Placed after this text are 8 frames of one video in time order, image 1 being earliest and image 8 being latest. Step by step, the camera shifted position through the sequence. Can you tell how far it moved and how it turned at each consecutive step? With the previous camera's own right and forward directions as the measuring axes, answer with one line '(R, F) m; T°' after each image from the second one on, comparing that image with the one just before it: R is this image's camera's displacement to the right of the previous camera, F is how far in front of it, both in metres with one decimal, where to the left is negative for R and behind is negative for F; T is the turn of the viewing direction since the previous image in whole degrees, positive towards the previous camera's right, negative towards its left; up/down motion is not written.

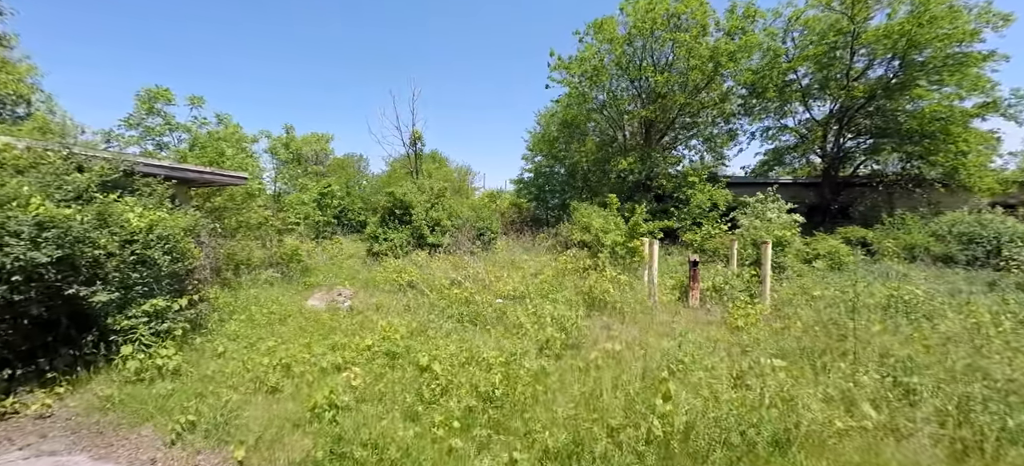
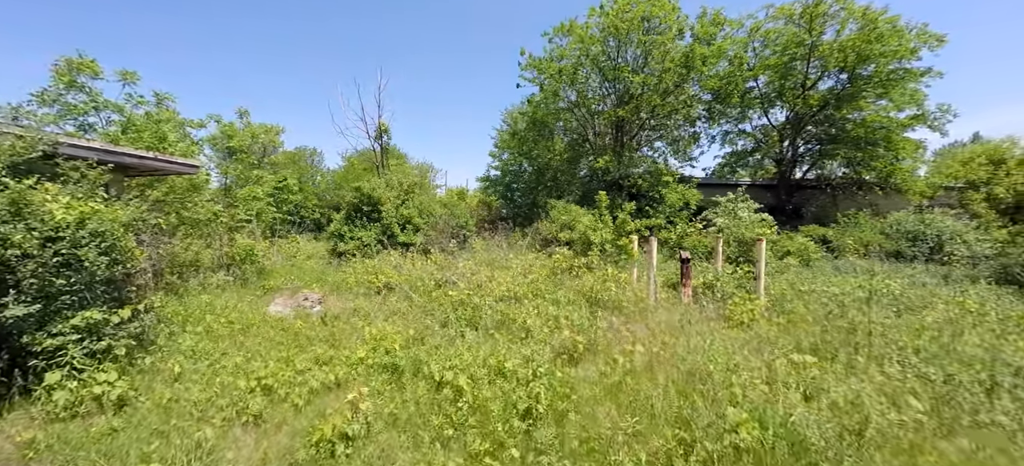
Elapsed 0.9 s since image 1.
(-0.6, +0.4) m; +7°
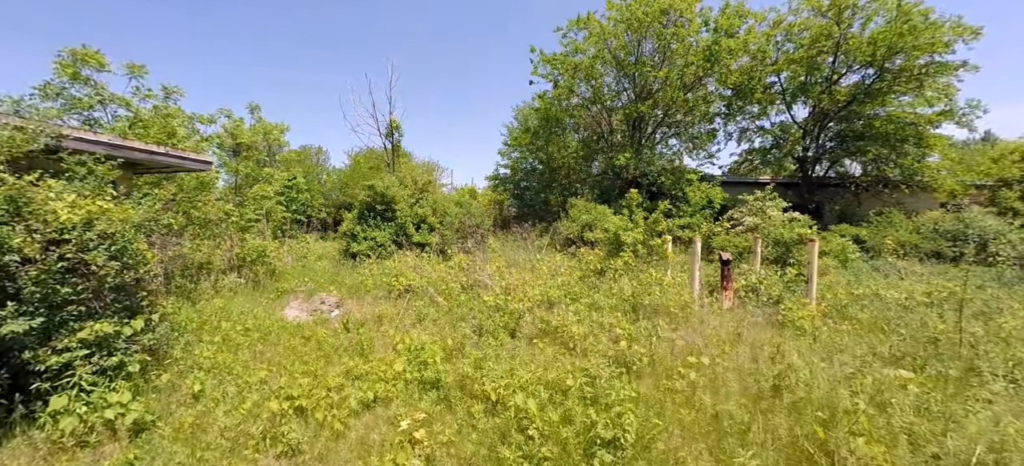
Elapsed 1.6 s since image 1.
(-0.5, +0.4) m; 0°
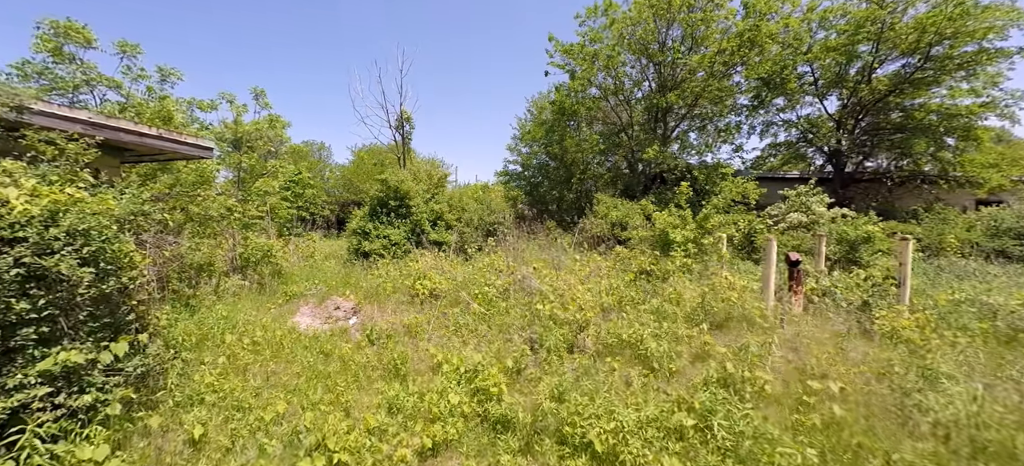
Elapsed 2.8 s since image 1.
(-0.6, +0.7) m; 0°
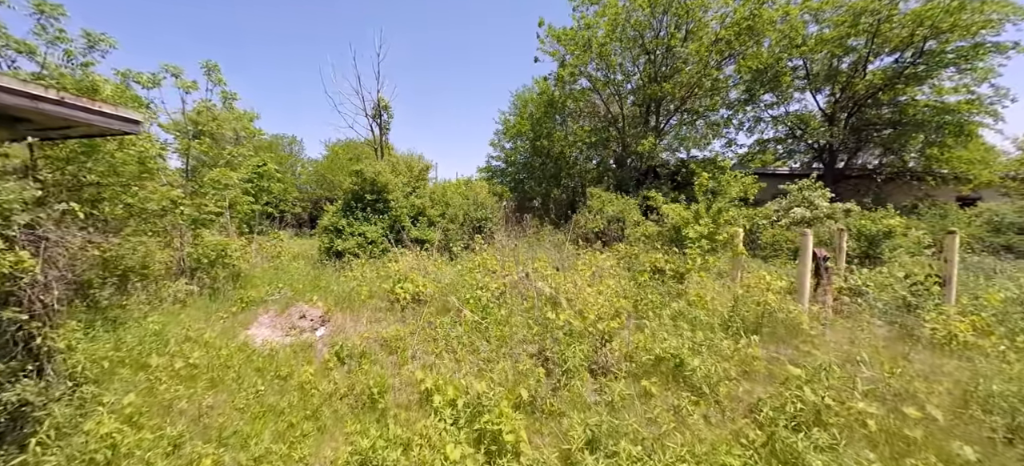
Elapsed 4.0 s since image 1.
(-0.2, +0.8) m; +3°
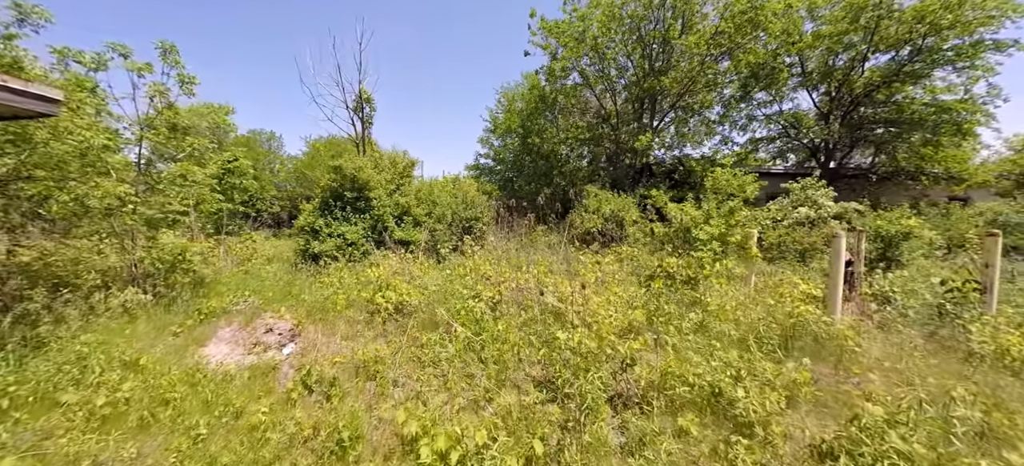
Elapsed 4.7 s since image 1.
(-0.1, +0.6) m; +2°
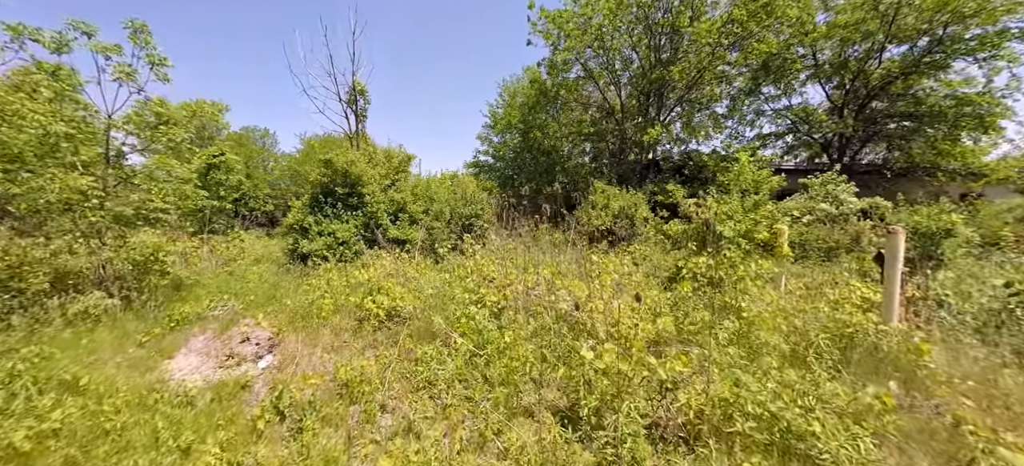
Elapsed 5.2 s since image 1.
(-0.1, +0.5) m; 0°
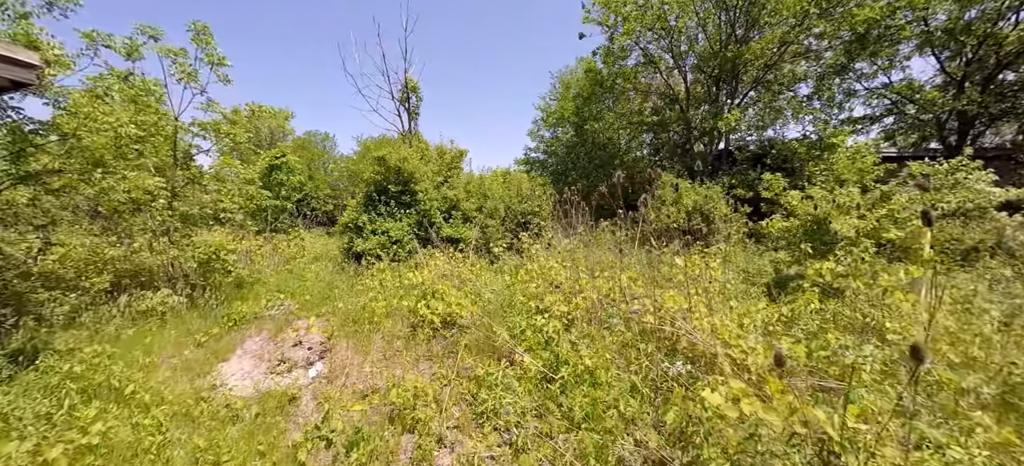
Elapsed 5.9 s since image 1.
(-0.2, +0.5) m; -7°
